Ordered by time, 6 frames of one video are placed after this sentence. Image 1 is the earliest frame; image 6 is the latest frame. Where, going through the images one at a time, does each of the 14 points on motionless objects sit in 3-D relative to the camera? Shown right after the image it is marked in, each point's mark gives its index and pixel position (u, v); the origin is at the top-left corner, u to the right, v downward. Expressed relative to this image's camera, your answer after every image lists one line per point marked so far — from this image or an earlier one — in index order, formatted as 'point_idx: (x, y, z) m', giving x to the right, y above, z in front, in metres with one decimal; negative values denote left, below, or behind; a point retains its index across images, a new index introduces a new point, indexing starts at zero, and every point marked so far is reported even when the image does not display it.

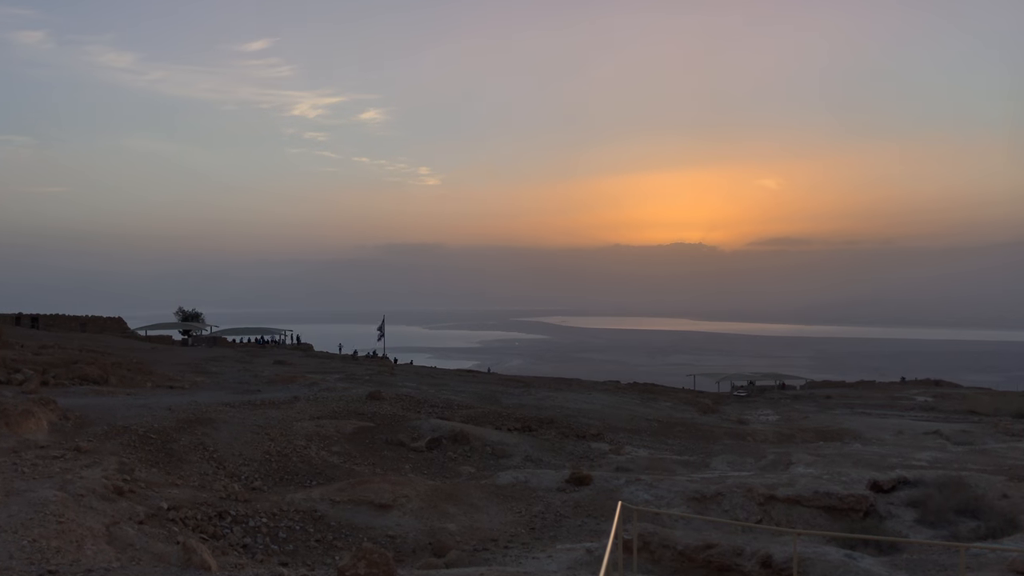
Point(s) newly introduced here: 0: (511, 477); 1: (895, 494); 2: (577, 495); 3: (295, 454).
0: (0.0, -4.7, +19.7) m
1: (+9.2, -4.9, +19.1) m
2: (+1.5, -4.9, +18.8) m
3: (-5.3, -4.1, +19.6) m
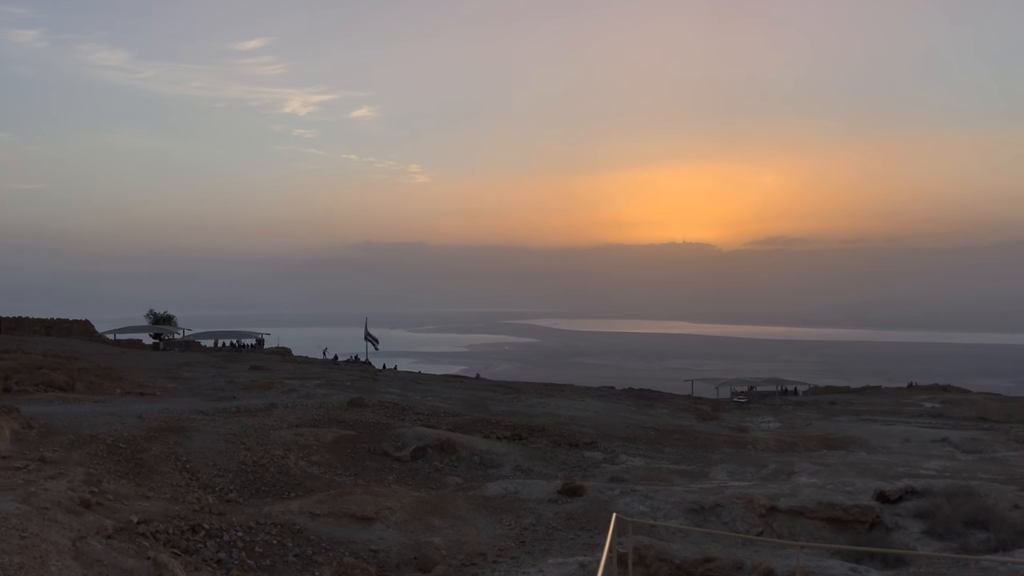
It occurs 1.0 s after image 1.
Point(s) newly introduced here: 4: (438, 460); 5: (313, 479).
0: (-0.3, -4.7, +18.8) m
1: (+8.9, -5.0, +18.3) m
2: (+1.3, -4.9, +17.9) m
3: (-5.6, -4.1, +18.6) m
4: (-1.8, -4.3, +19.8) m
5: (-4.6, -4.4, +18.3) m
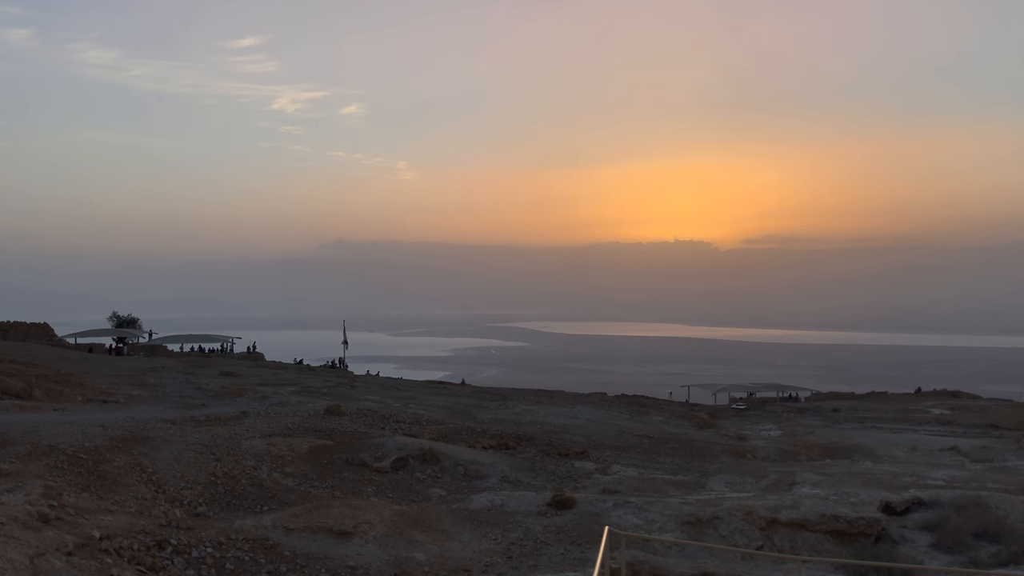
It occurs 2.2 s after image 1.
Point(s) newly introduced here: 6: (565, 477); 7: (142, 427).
0: (-0.6, -4.7, +17.8) m
1: (+8.6, -5.0, +17.4) m
2: (+1.0, -4.9, +17.0) m
3: (-5.9, -4.1, +17.5) m
4: (-2.2, -4.3, +18.8) m
5: (-4.9, -4.4, +17.3) m
6: (+1.3, -4.6, +19.6) m
7: (-8.6, -3.2, +18.6) m
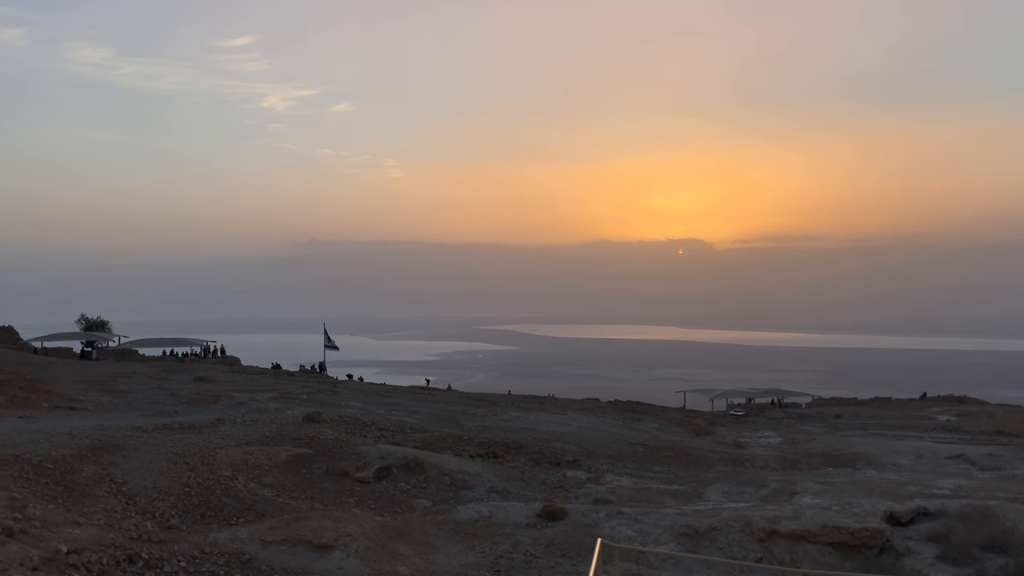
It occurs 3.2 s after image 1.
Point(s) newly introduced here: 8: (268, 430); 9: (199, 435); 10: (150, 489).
0: (-0.8, -4.8, +17.1) m
1: (+8.4, -5.0, +16.7) m
2: (+0.8, -5.0, +16.2) m
3: (-6.1, -4.1, +16.7) m
4: (-2.4, -4.3, +18.0) m
5: (-5.1, -4.4, +16.5) m
6: (+1.0, -4.7, +18.8) m
7: (-8.9, -3.3, +17.7) m
8: (-6.0, -3.5, +19.9) m
9: (-7.4, -3.5, +18.9) m
10: (-7.3, -4.1, +16.3) m
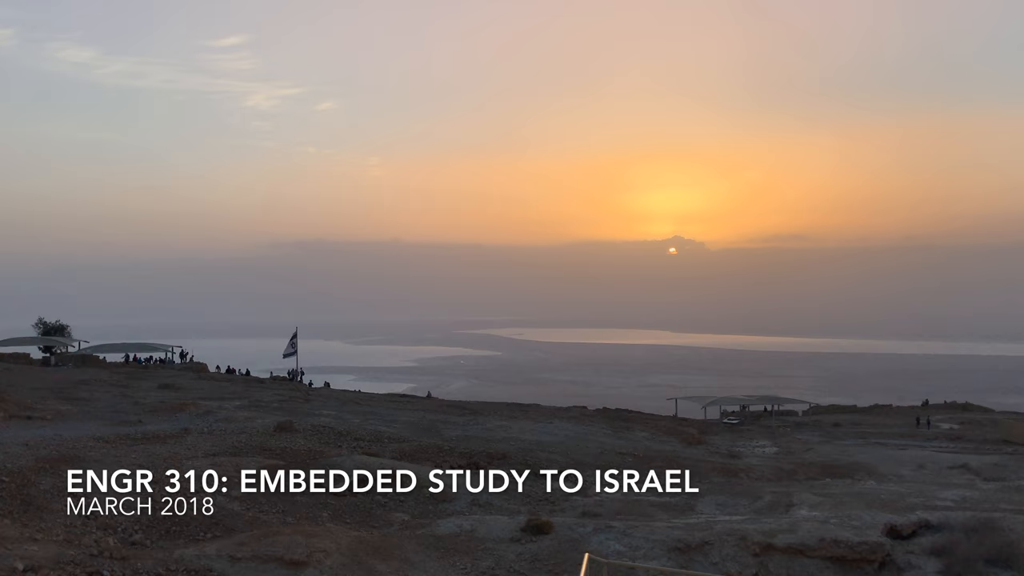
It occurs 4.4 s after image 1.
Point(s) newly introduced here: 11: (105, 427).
0: (-1.2, -4.8, +16.2) m
1: (+8.0, -5.0, +16.0) m
2: (+0.4, -5.0, +15.4) m
3: (-6.4, -4.2, +15.9) m
4: (-2.8, -4.4, +17.2) m
5: (-5.4, -4.5, +15.6) m
6: (+0.7, -4.7, +18.0) m
7: (-9.2, -3.3, +16.9) m
8: (-6.4, -3.6, +19.0) m
9: (-7.7, -3.5, +18.0) m
10: (-7.7, -4.1, +15.4) m
11: (-9.4, -3.2, +18.9) m
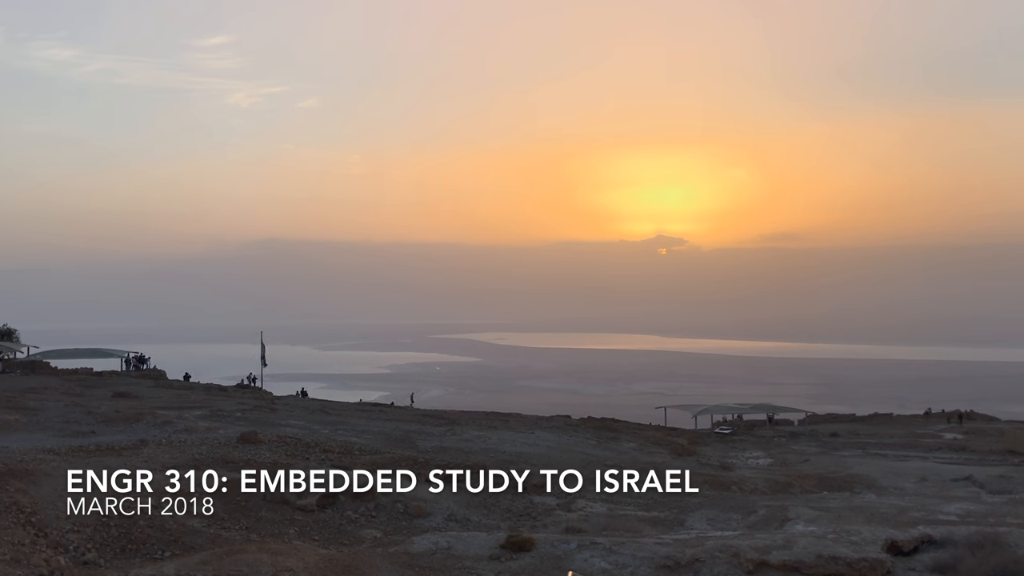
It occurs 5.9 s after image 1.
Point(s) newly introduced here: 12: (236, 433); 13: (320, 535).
0: (-1.6, -4.8, +15.3) m
1: (+7.7, -5.1, +15.1) m
2: (+0.1, -5.0, +14.5) m
3: (-6.8, -4.2, +14.9) m
4: (-3.2, -4.4, +16.2) m
5: (-5.8, -4.5, +14.6) m
6: (+0.3, -4.8, +17.1) m
7: (-9.6, -3.4, +15.9) m
8: (-6.8, -3.6, +18.0) m
9: (-8.1, -3.6, +17.0) m
10: (-8.1, -4.2, +14.4) m
11: (-9.8, -3.3, +17.9) m
12: (-6.5, -3.5, +19.9) m
13: (-3.6, -4.7, +15.2) m
